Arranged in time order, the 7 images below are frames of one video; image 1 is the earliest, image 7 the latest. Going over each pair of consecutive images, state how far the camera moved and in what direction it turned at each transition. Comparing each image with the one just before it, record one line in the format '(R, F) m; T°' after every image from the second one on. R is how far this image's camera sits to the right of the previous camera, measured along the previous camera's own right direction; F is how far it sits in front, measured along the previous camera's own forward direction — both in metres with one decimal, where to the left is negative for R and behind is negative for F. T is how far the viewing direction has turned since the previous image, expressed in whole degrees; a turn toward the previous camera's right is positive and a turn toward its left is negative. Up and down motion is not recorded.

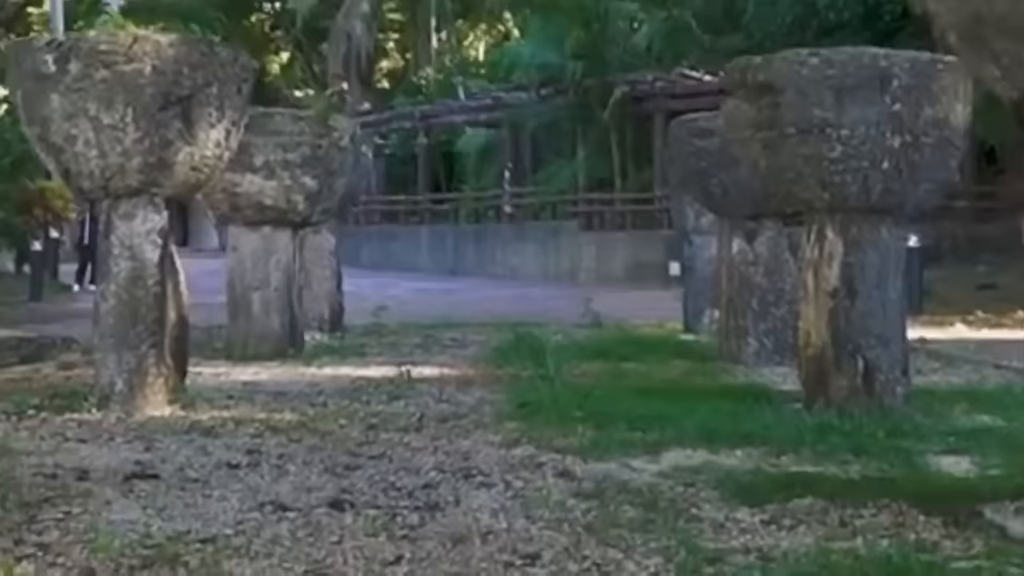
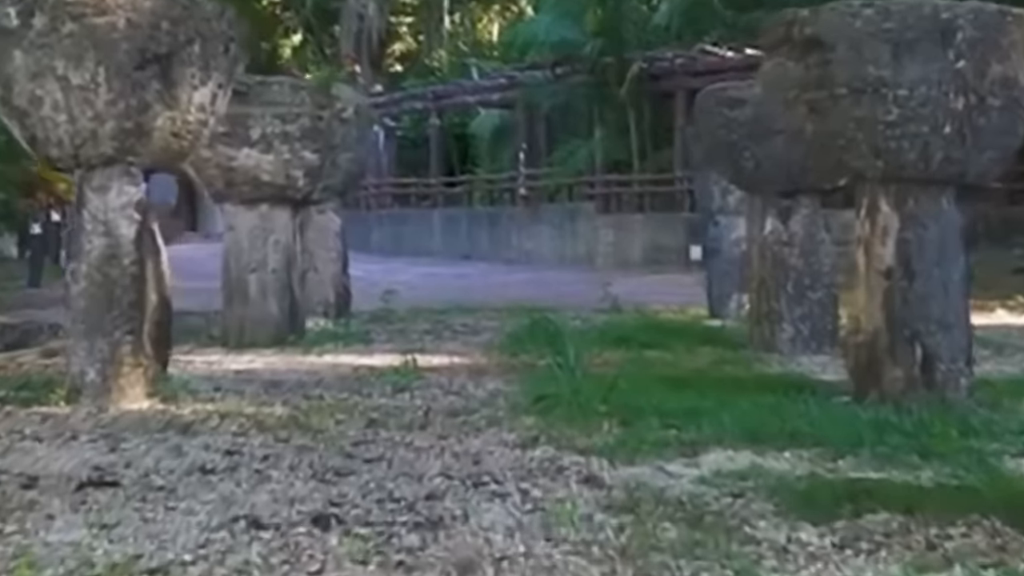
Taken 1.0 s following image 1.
(0.0, +0.7) m; 0°
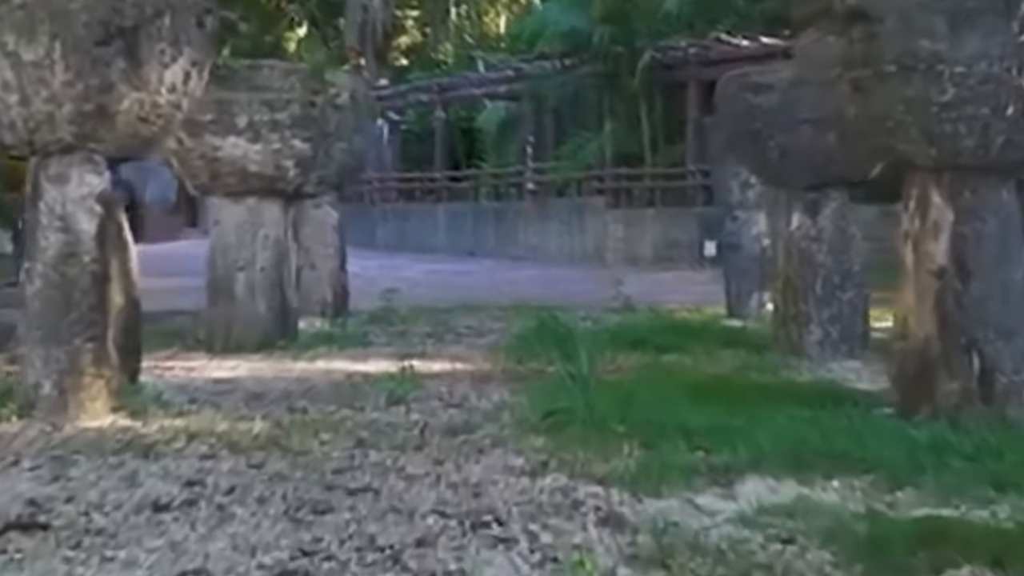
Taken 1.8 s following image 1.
(0.0, +0.6) m; 0°
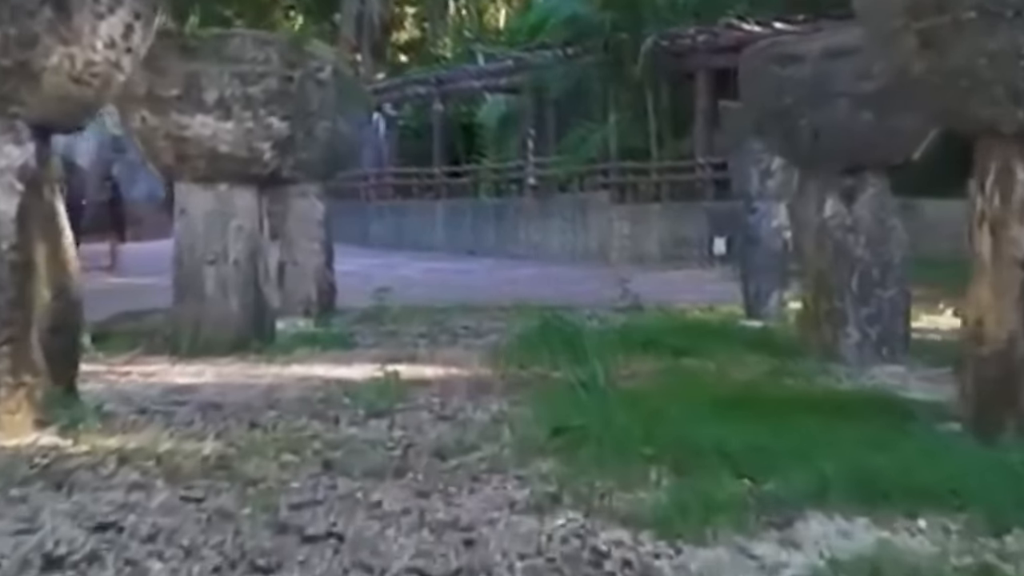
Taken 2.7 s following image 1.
(0.0, +0.8) m; 0°
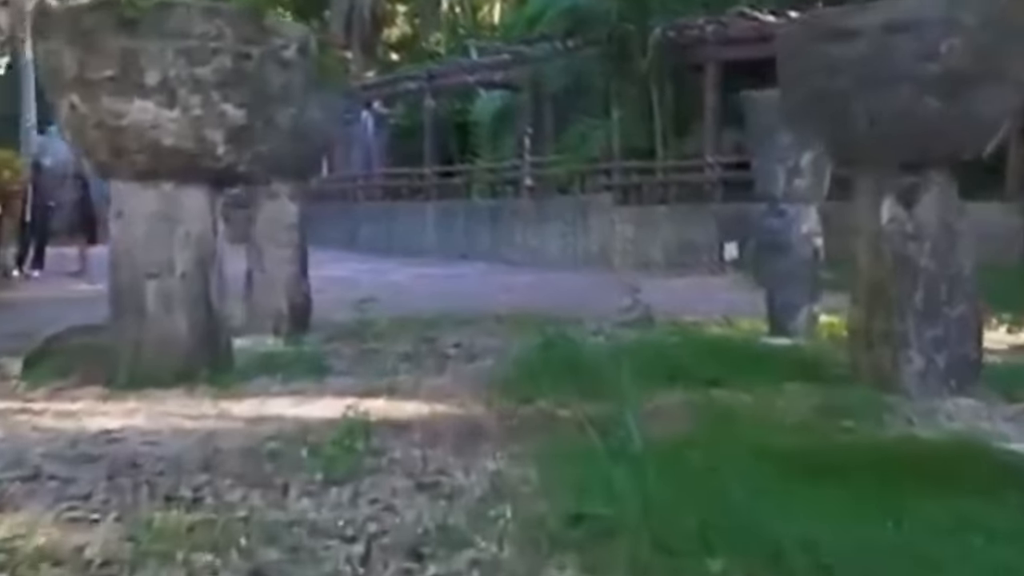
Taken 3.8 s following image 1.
(0.0, +1.1) m; 0°
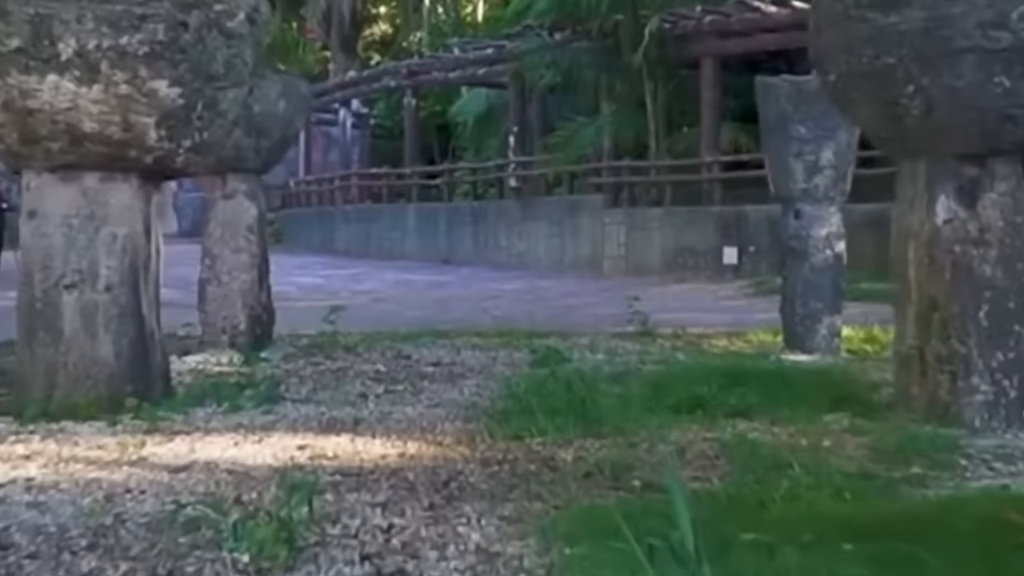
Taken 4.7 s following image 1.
(0.0, +1.0) m; +1°
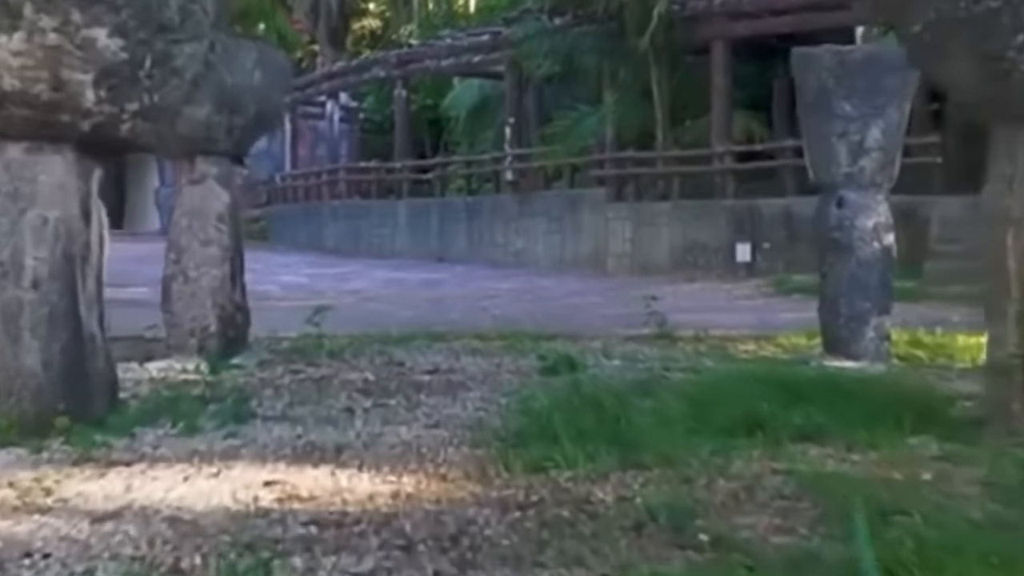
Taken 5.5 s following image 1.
(-0.1, +1.0) m; 0°
